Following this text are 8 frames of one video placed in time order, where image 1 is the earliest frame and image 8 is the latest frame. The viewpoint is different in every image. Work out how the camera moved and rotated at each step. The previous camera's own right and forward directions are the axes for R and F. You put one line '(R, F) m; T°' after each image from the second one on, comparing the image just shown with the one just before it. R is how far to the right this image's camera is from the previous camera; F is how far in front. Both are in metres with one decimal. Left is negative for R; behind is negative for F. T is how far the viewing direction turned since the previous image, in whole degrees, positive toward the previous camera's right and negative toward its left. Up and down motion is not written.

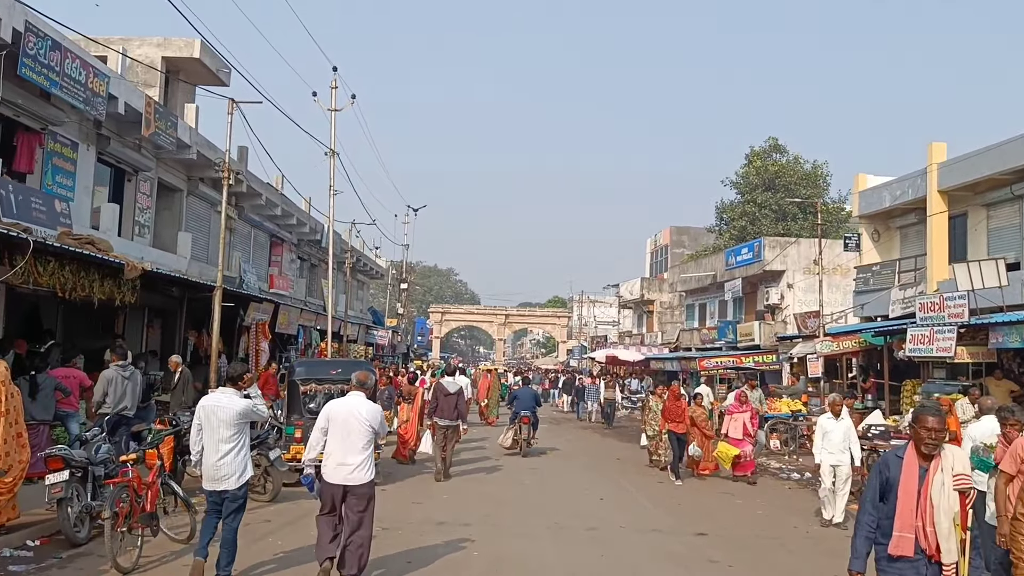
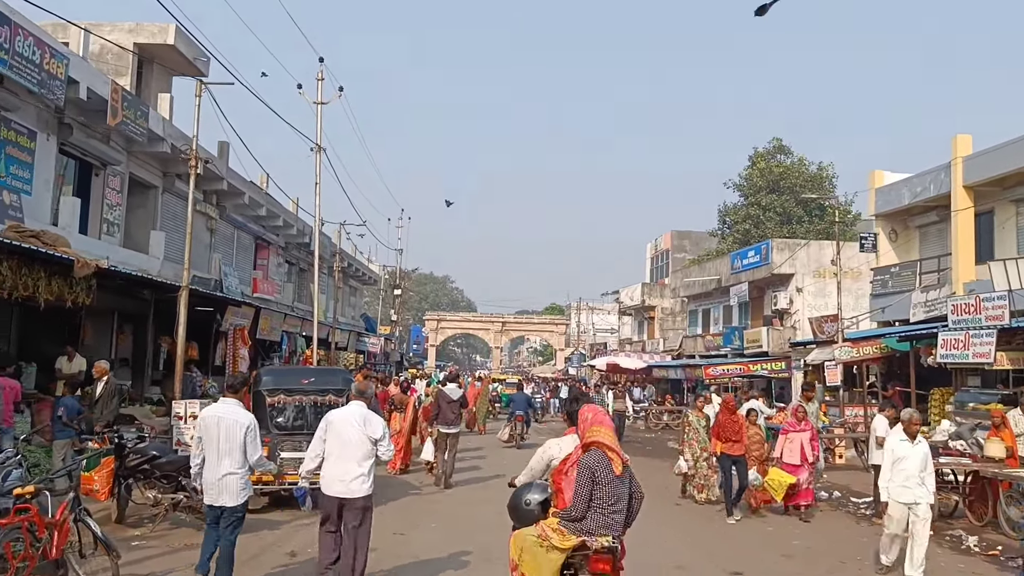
(0.0, +1.2) m; 0°
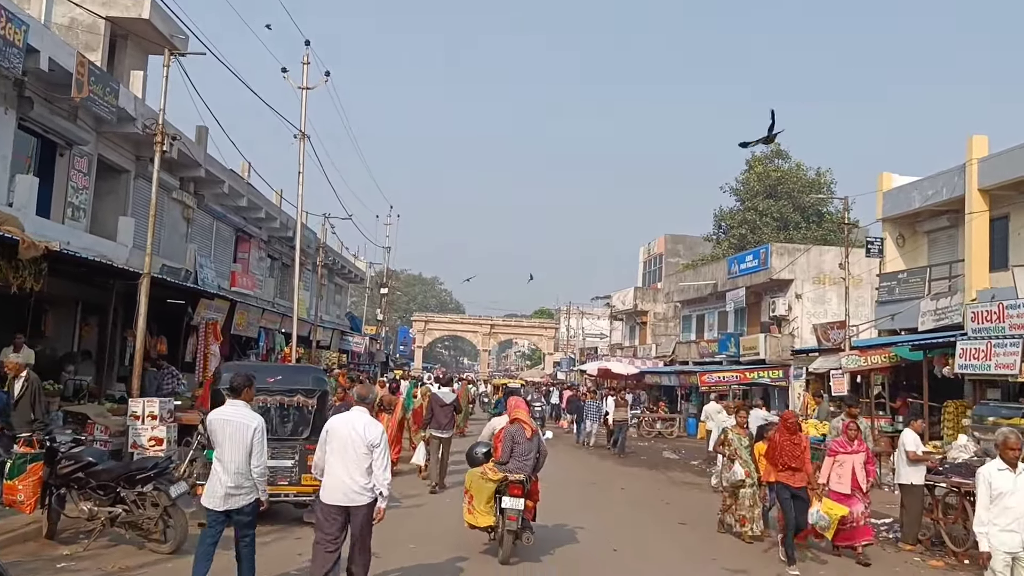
(-0.1, +1.0) m; +1°
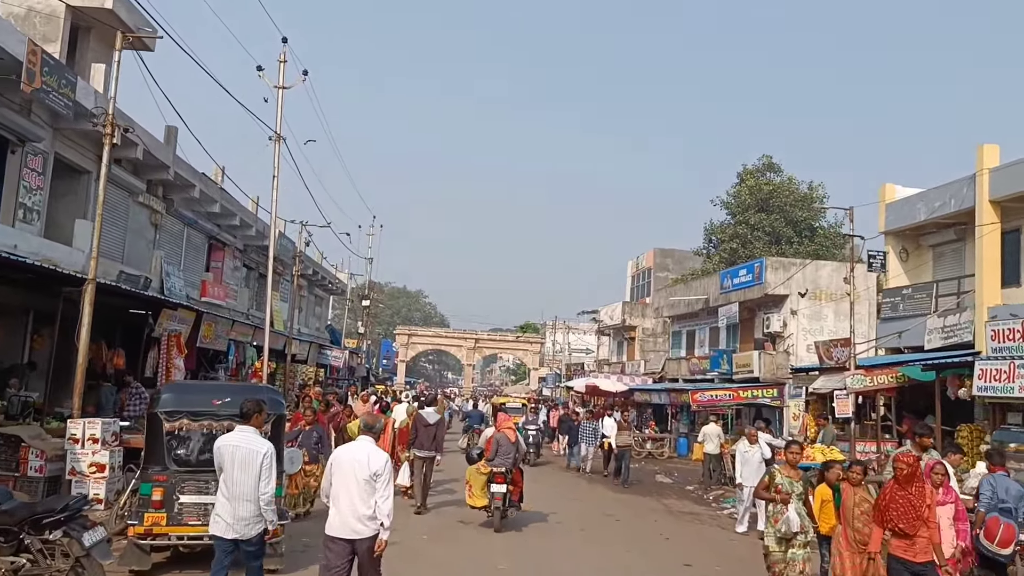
(0.0, +1.0) m; +1°
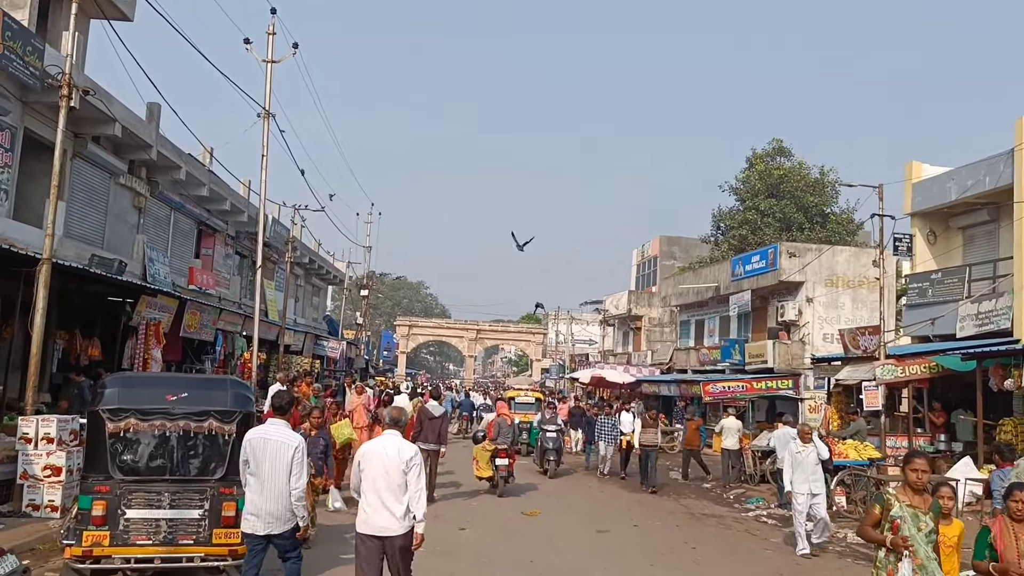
(-0.1, +1.1) m; 0°
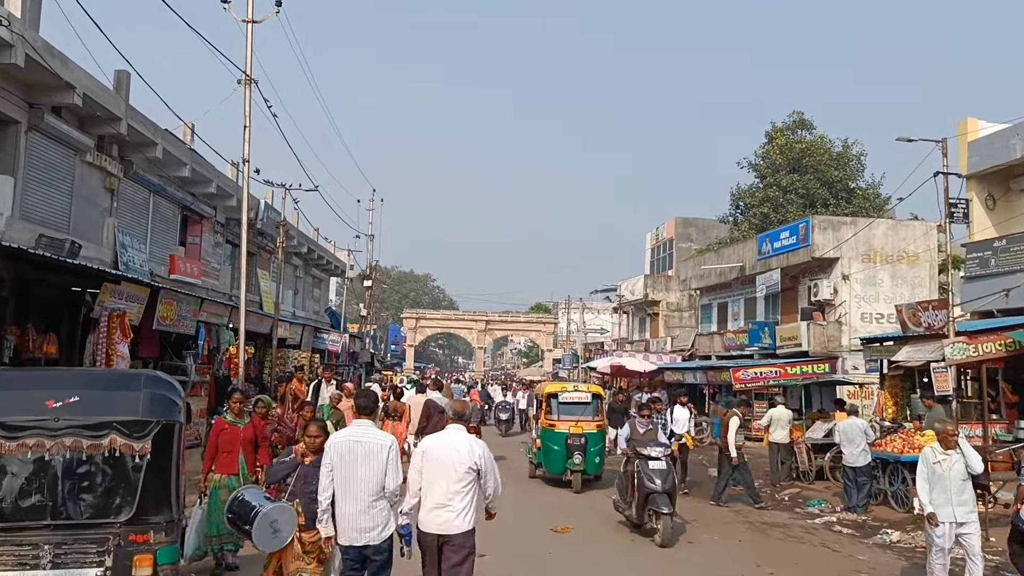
(-0.1, +1.8) m; 0°
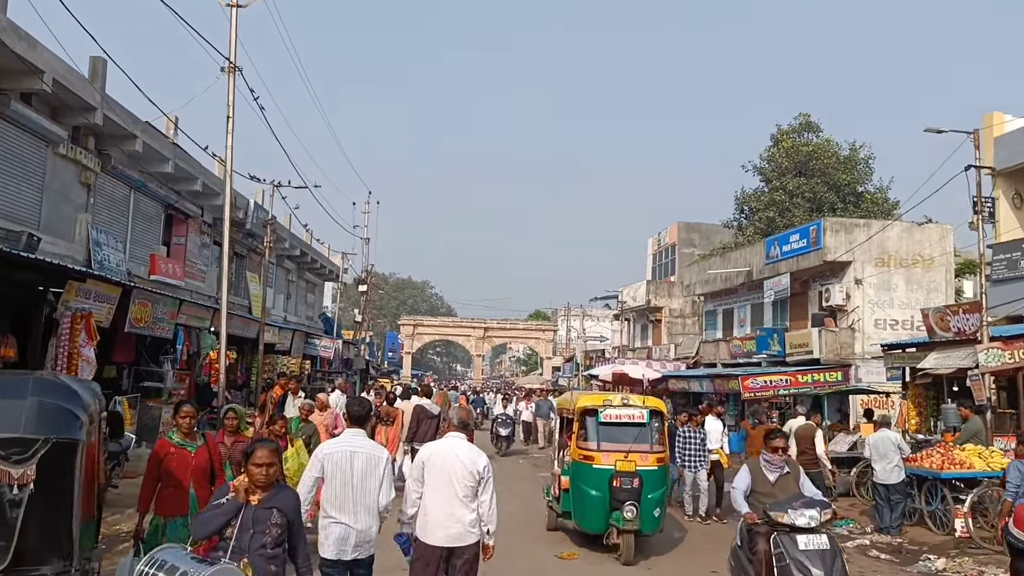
(0.0, +0.9) m; 0°
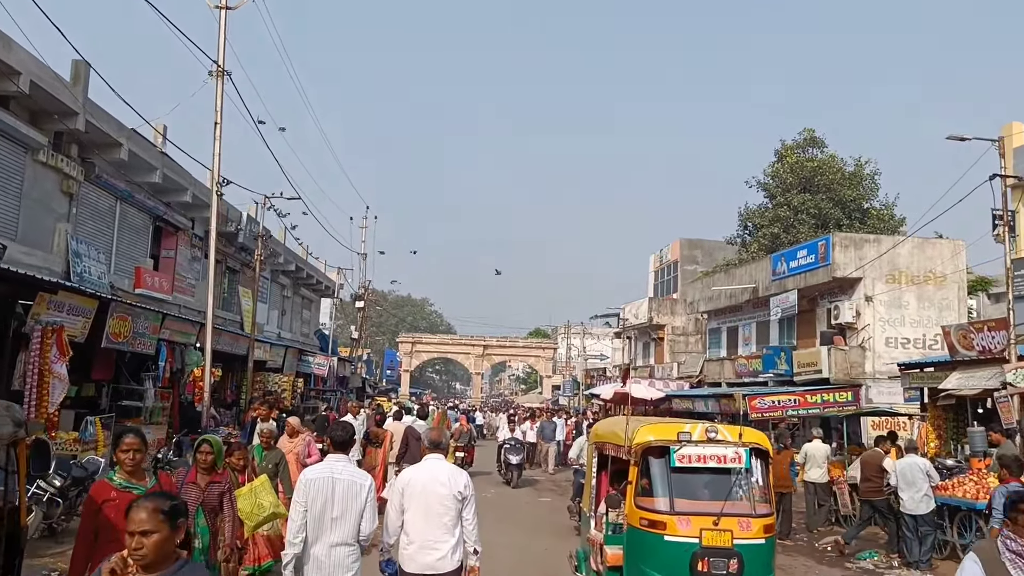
(0.0, +0.7) m; 0°
